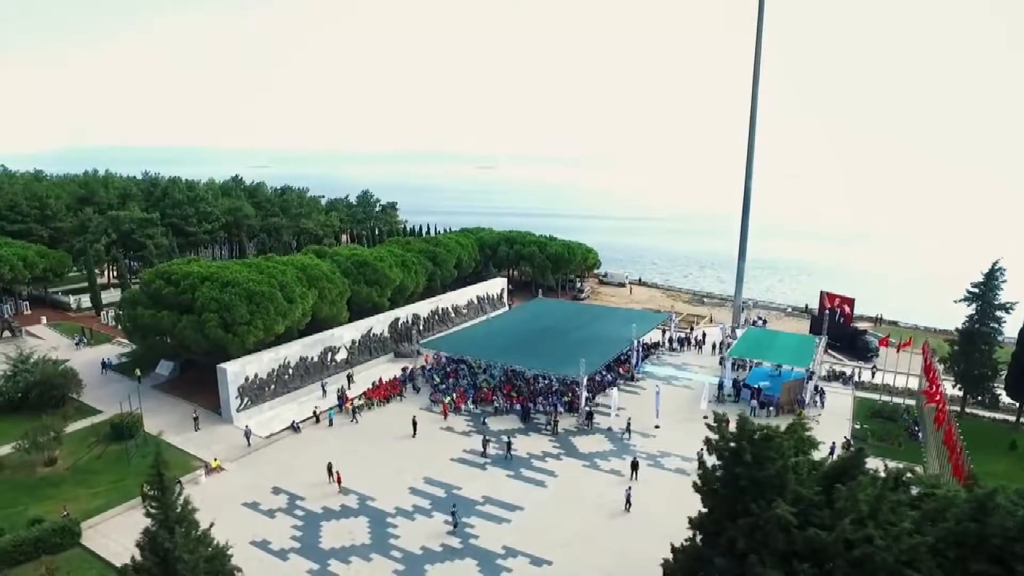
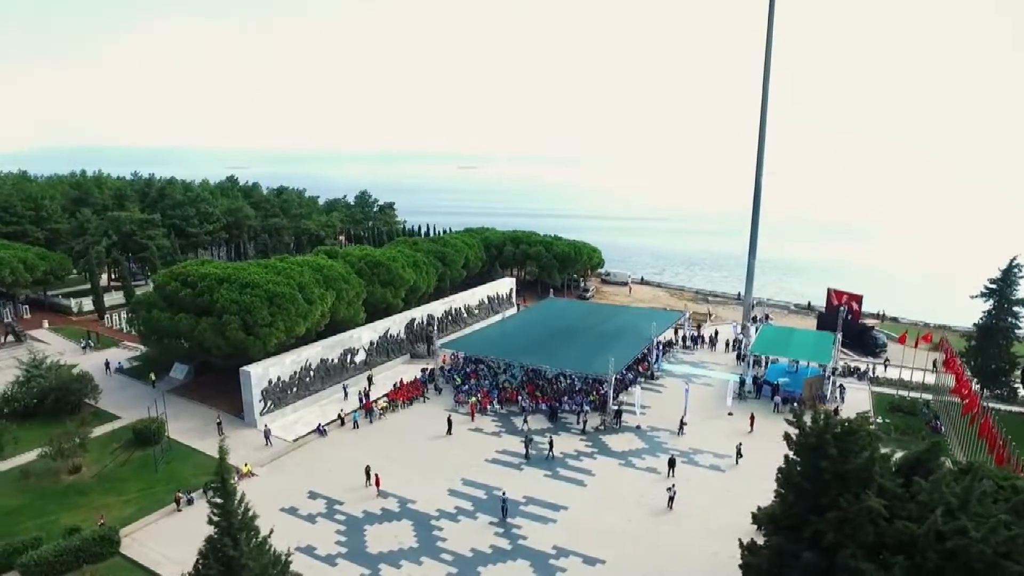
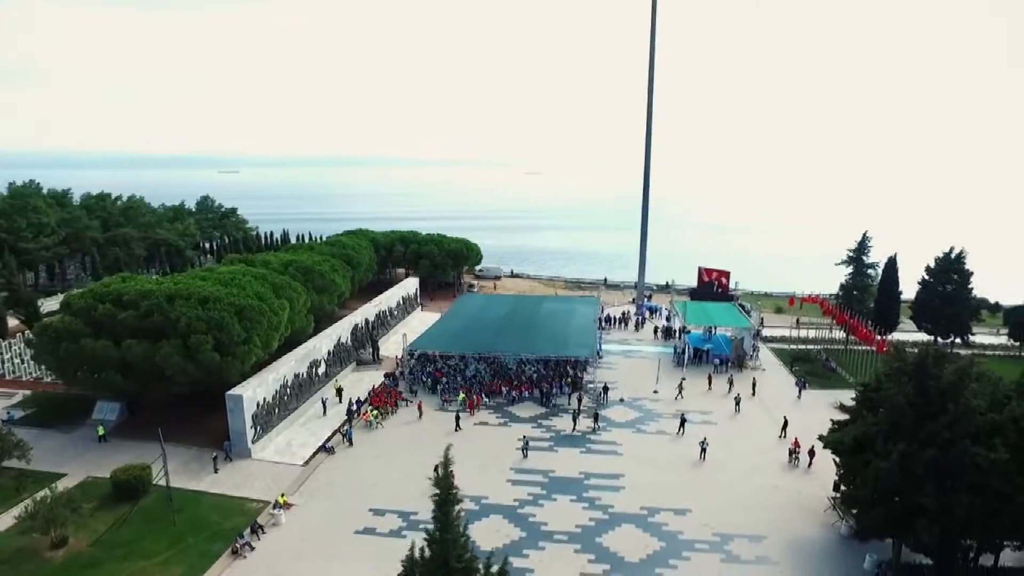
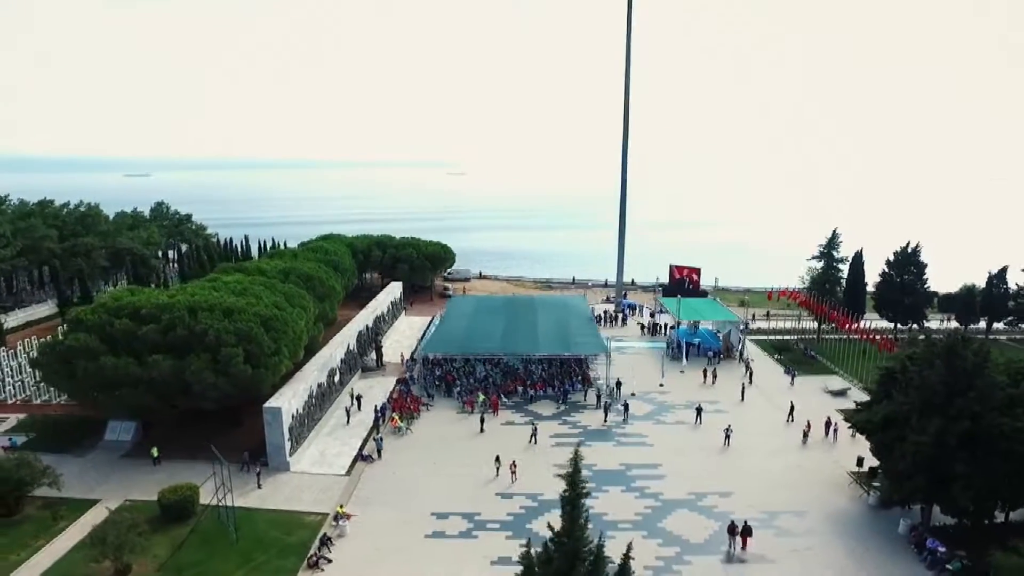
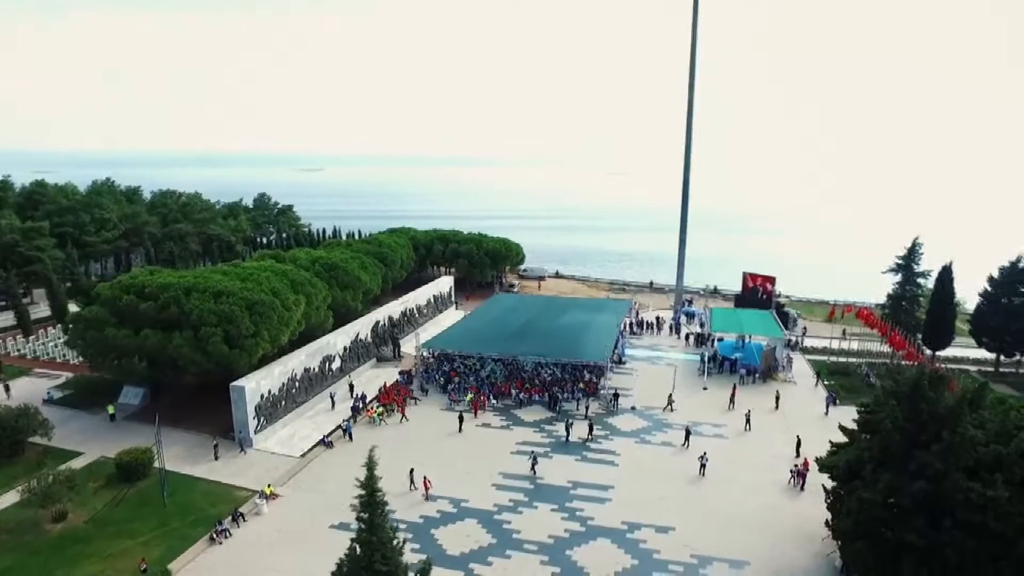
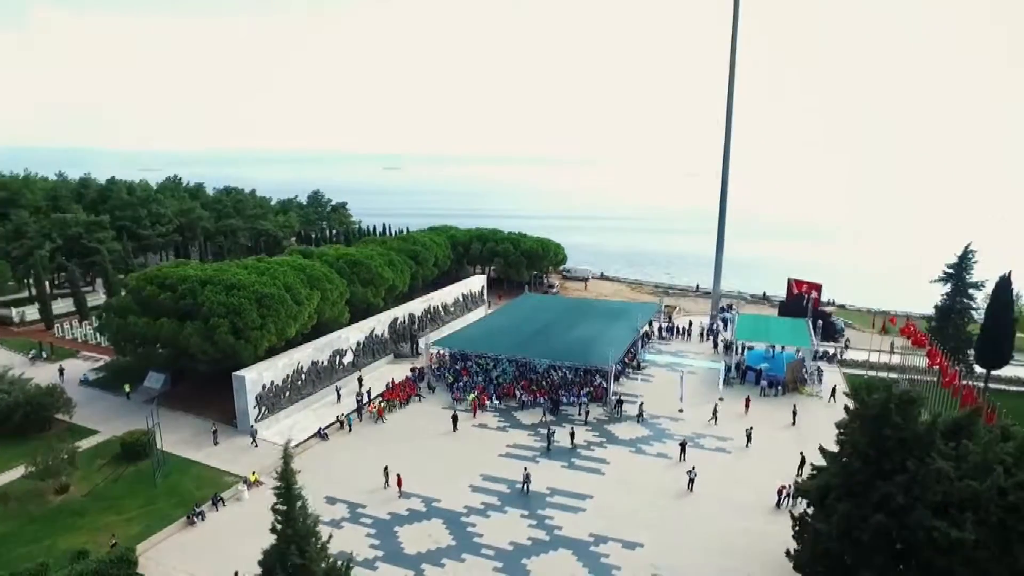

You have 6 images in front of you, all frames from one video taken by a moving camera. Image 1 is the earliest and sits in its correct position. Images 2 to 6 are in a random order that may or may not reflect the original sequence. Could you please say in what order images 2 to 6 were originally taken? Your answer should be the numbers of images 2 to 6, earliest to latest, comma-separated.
2, 6, 5, 3, 4
